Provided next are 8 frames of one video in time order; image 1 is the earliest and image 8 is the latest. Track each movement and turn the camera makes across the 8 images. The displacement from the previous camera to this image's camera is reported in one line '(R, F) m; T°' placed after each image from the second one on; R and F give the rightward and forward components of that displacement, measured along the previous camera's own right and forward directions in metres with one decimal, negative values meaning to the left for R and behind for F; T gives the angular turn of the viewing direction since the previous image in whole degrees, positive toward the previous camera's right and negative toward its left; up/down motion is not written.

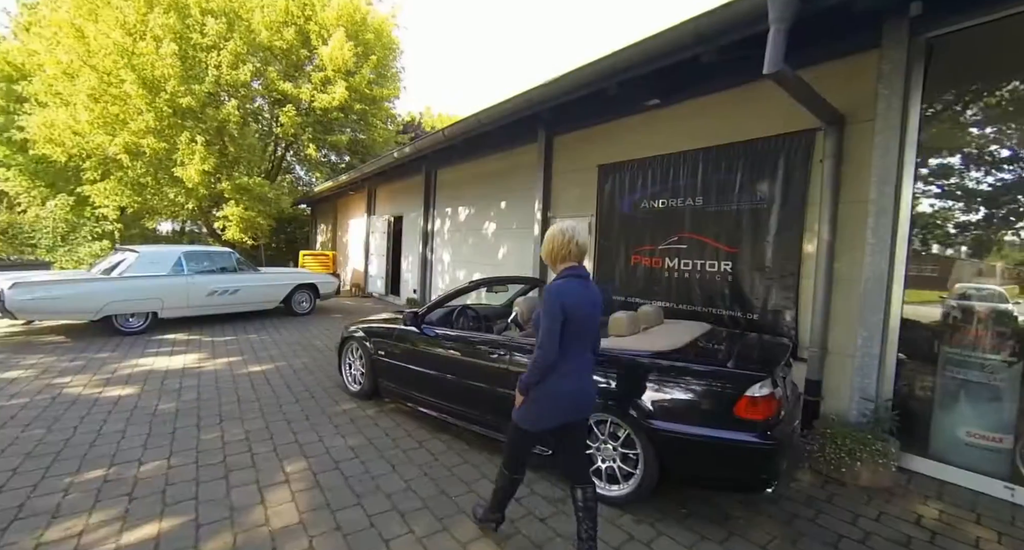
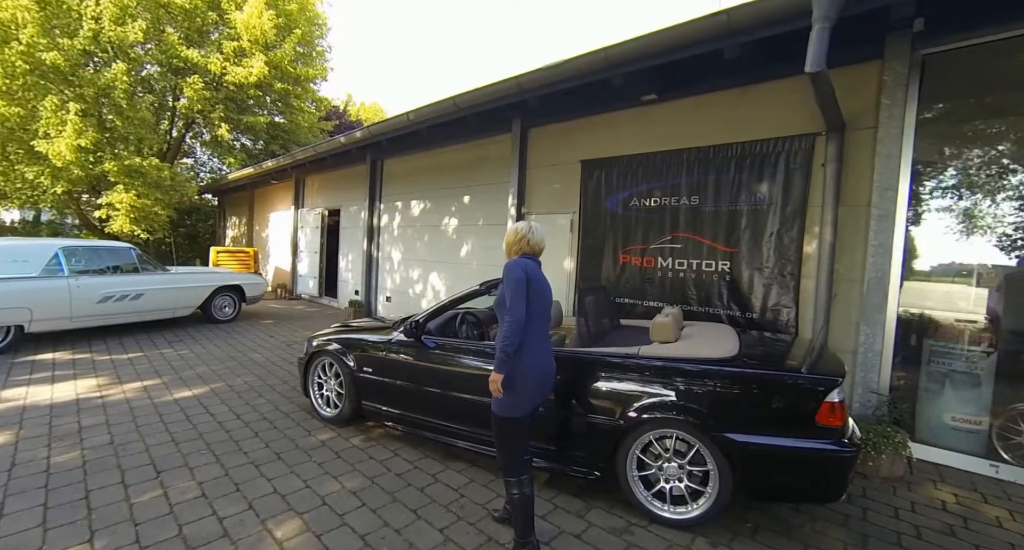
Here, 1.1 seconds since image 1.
(-0.9, +0.5) m; +11°
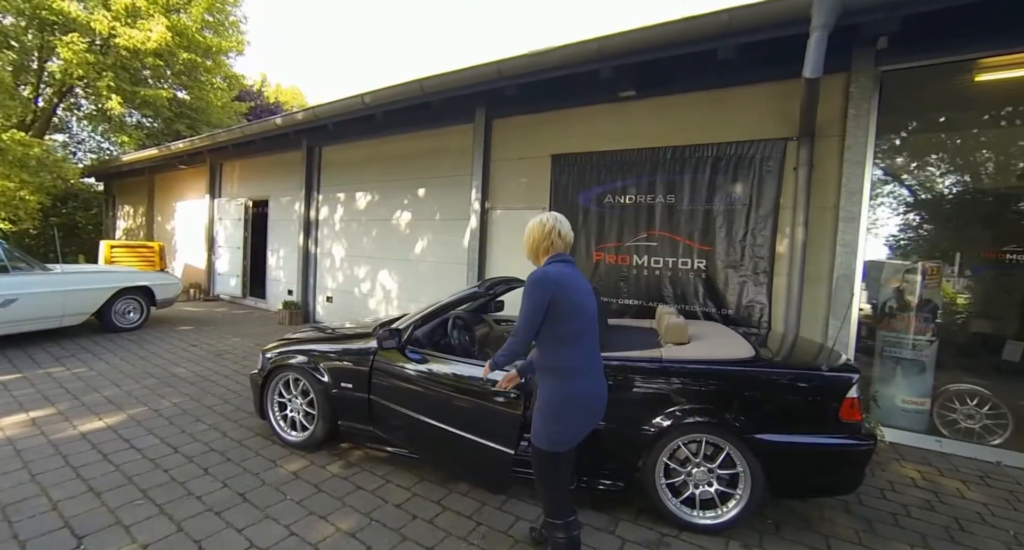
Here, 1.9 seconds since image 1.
(-0.6, +0.3) m; +10°
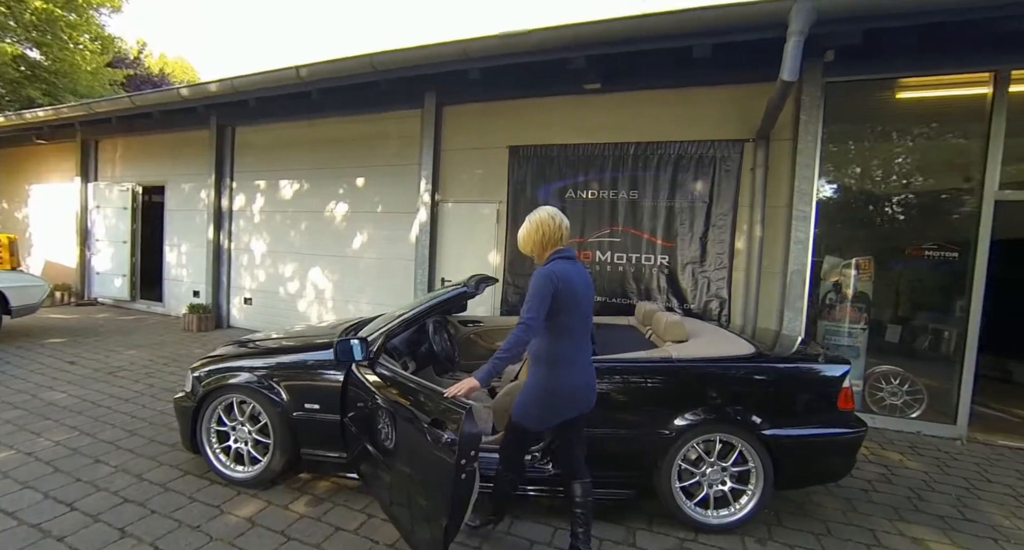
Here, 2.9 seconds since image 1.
(-0.6, +0.3) m; +11°
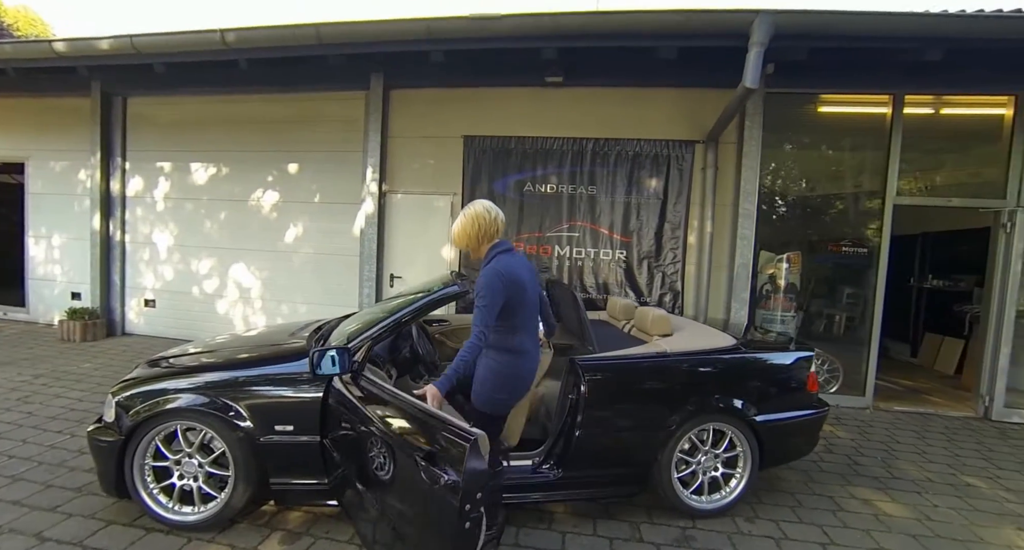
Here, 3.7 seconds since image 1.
(-0.6, +0.2) m; +12°
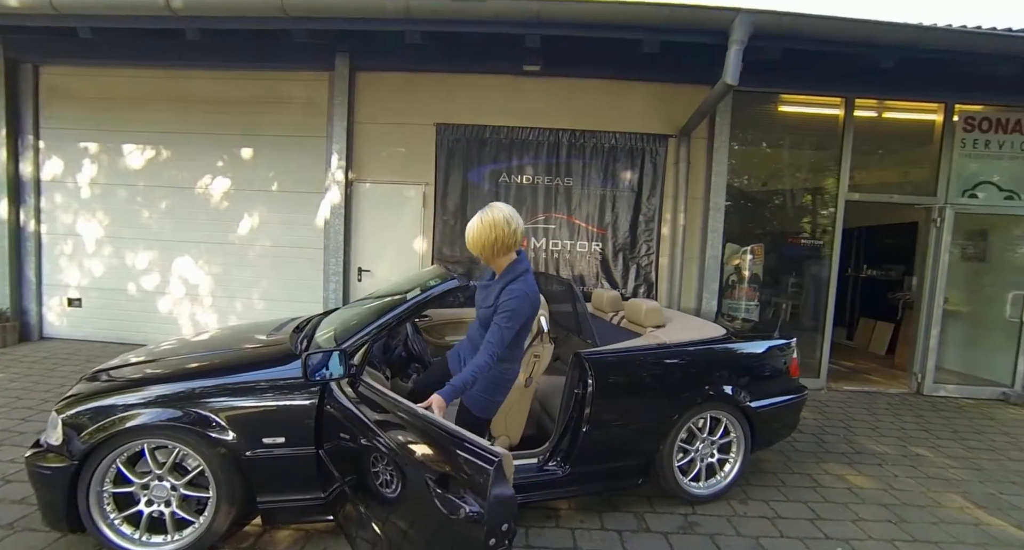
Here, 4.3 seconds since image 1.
(-0.4, +0.1) m; +7°
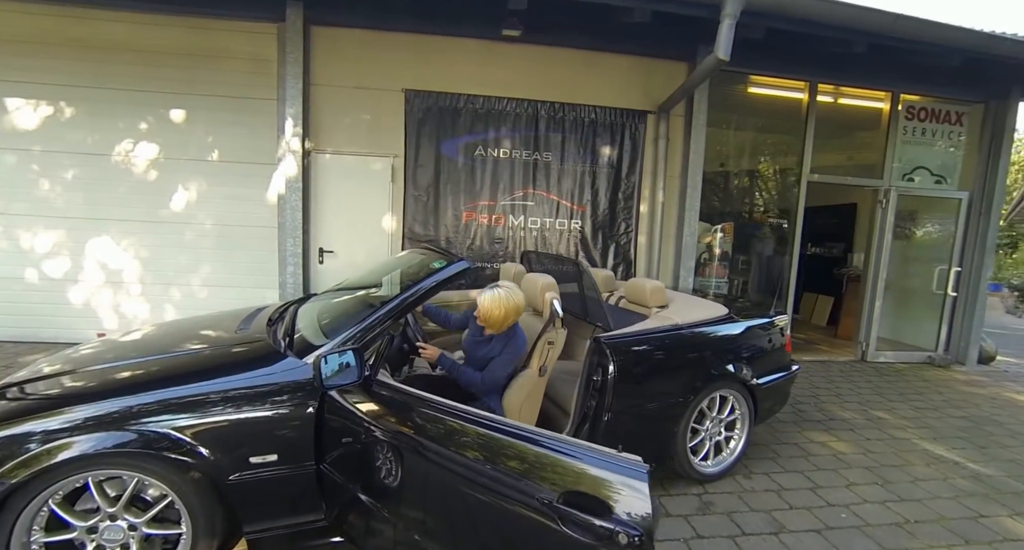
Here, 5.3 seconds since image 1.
(-0.5, +0.3) m; +8°
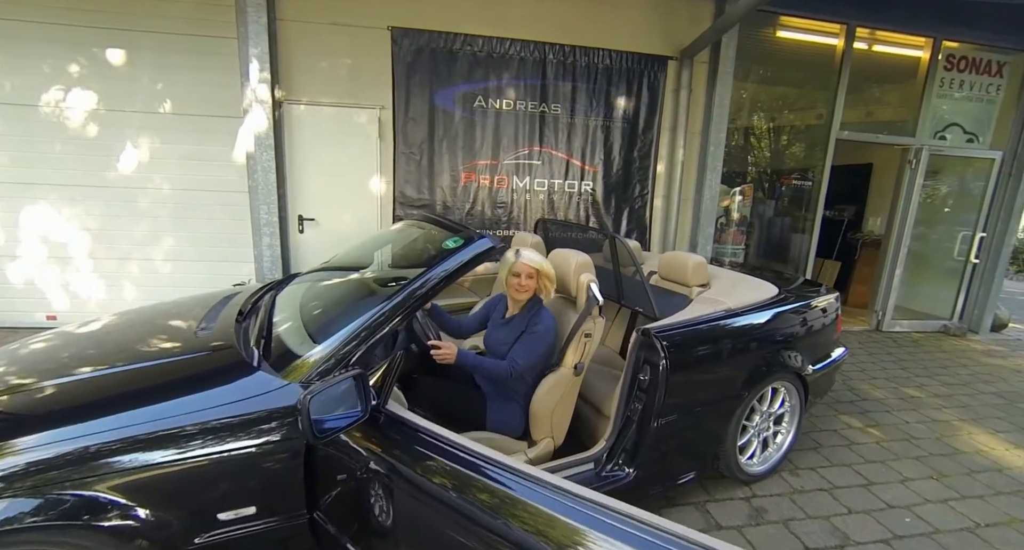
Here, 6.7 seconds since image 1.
(-0.2, +0.5) m; +2°
